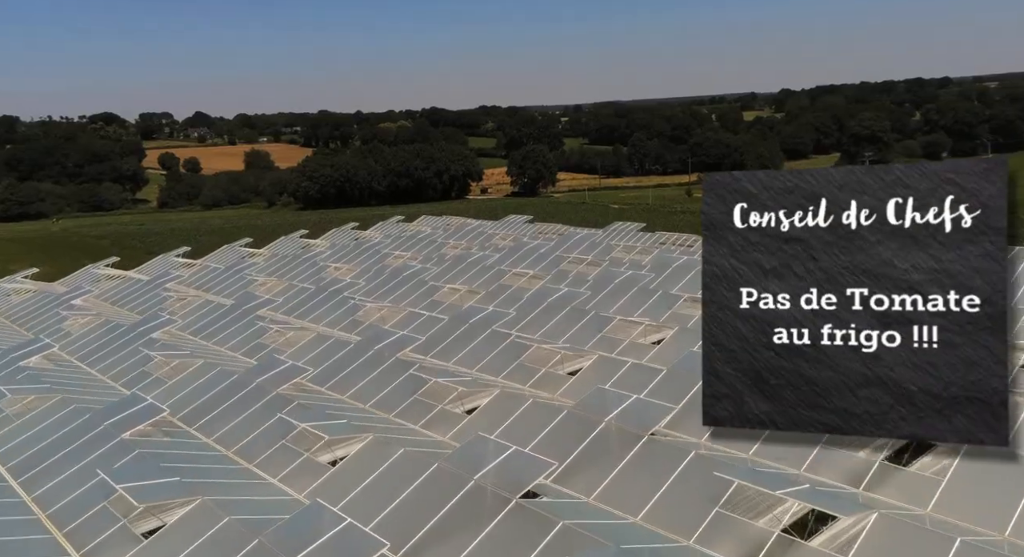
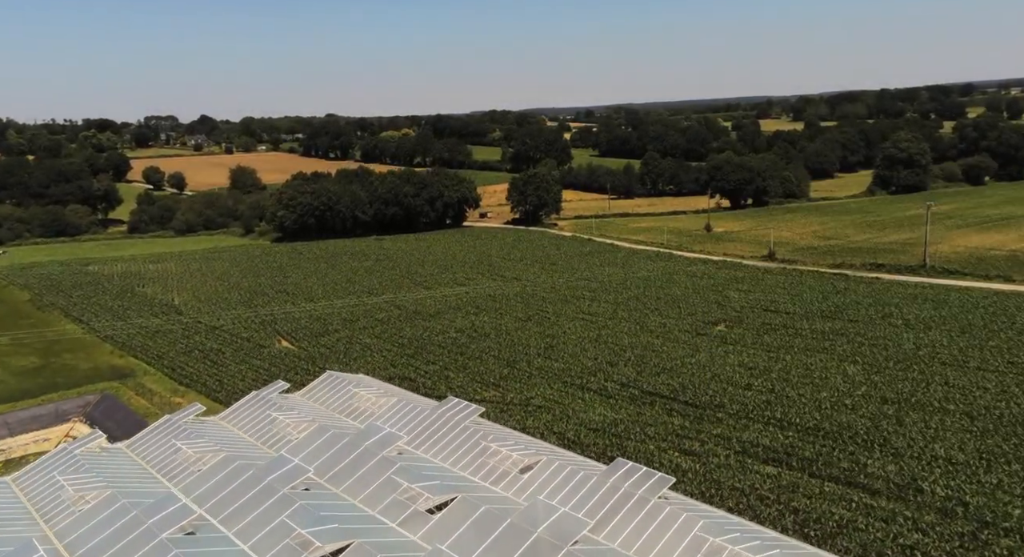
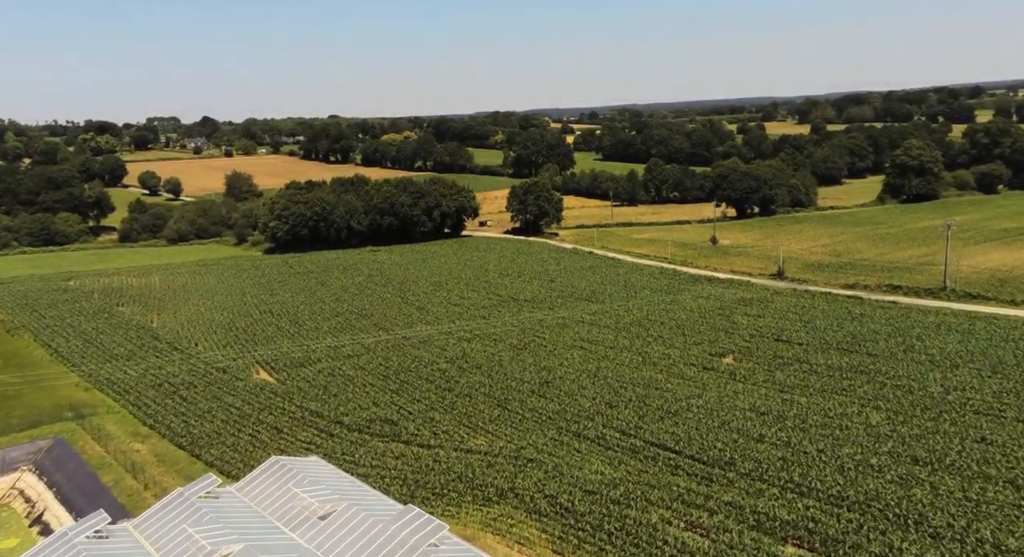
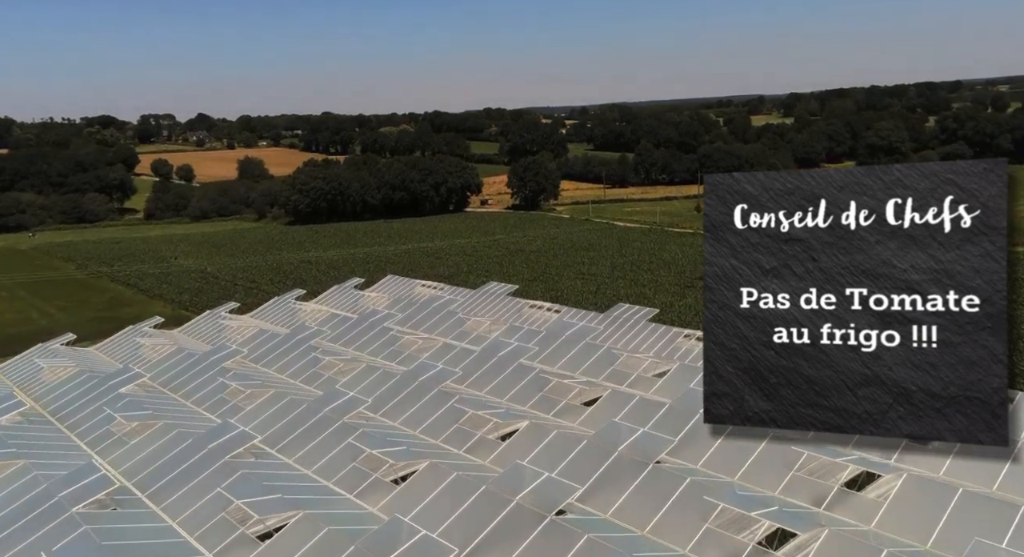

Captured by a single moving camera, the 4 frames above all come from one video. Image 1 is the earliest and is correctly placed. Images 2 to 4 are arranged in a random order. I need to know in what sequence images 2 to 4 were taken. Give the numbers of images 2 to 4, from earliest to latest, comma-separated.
4, 2, 3
